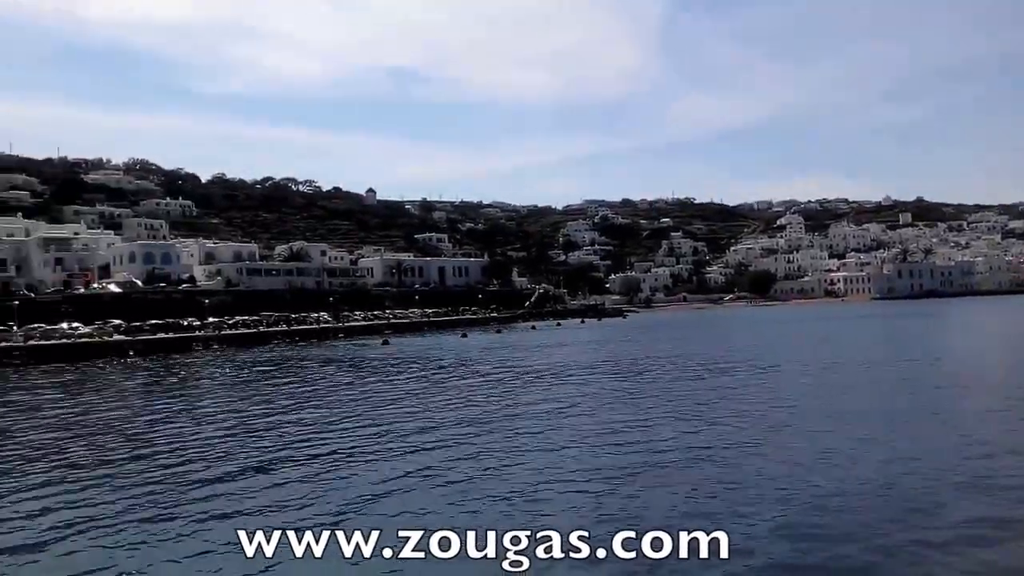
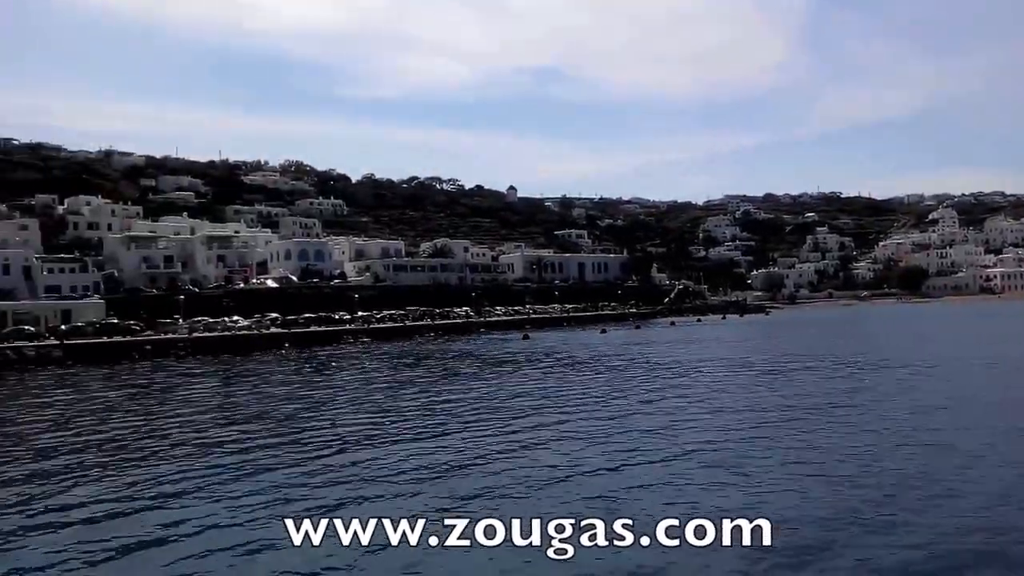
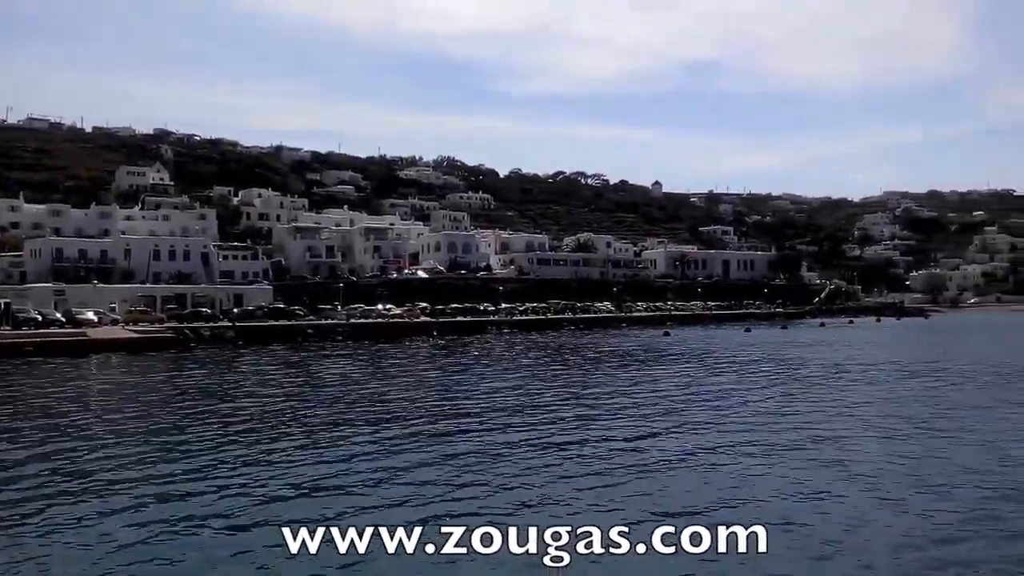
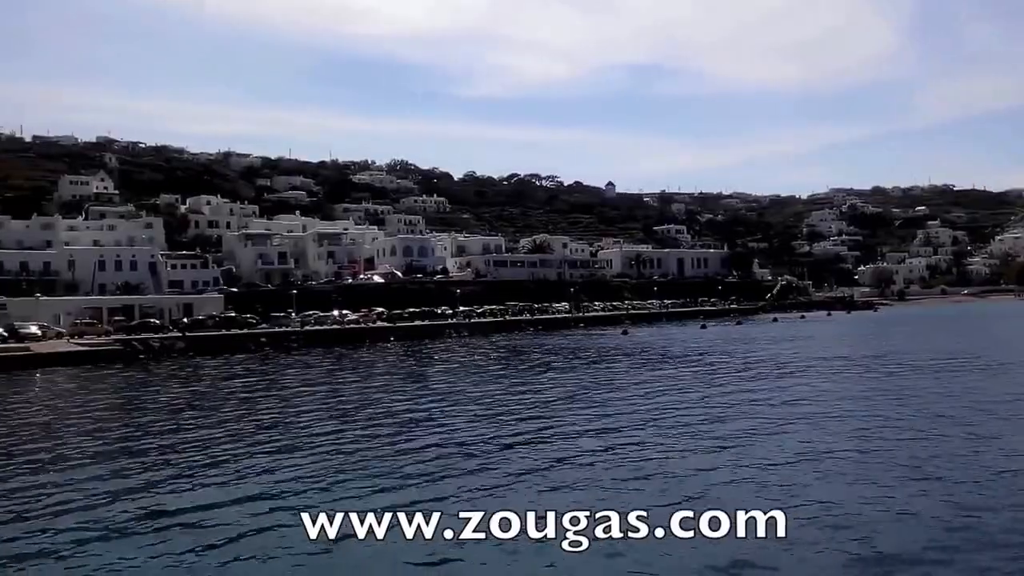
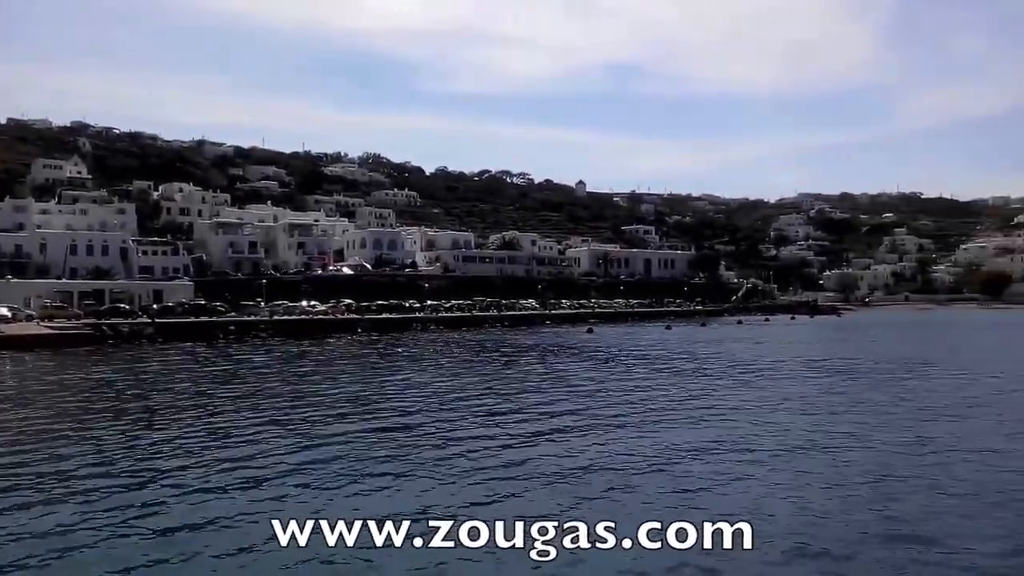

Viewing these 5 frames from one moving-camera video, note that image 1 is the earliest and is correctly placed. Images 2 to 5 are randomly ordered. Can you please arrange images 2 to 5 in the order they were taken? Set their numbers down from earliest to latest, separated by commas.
2, 4, 3, 5
